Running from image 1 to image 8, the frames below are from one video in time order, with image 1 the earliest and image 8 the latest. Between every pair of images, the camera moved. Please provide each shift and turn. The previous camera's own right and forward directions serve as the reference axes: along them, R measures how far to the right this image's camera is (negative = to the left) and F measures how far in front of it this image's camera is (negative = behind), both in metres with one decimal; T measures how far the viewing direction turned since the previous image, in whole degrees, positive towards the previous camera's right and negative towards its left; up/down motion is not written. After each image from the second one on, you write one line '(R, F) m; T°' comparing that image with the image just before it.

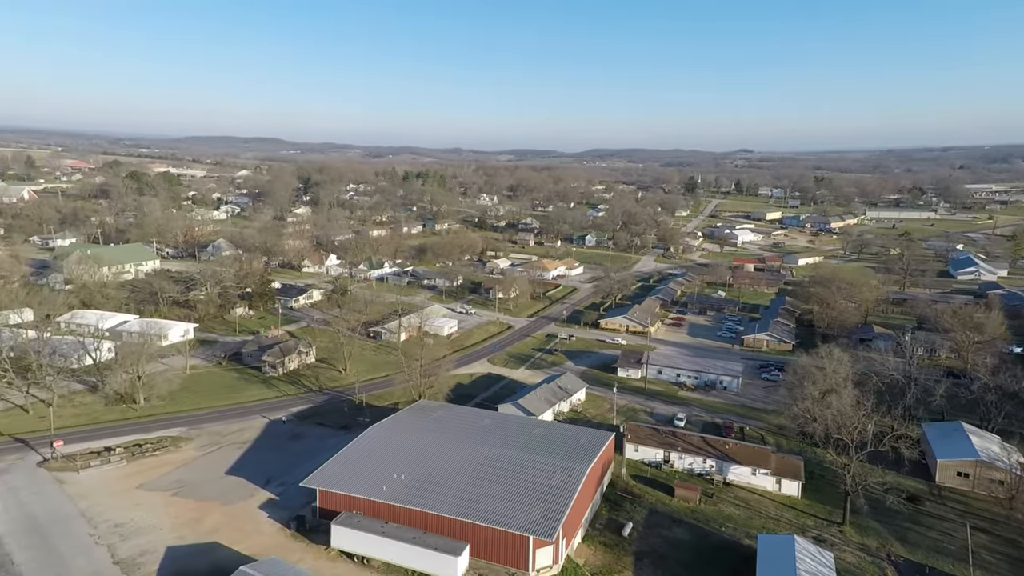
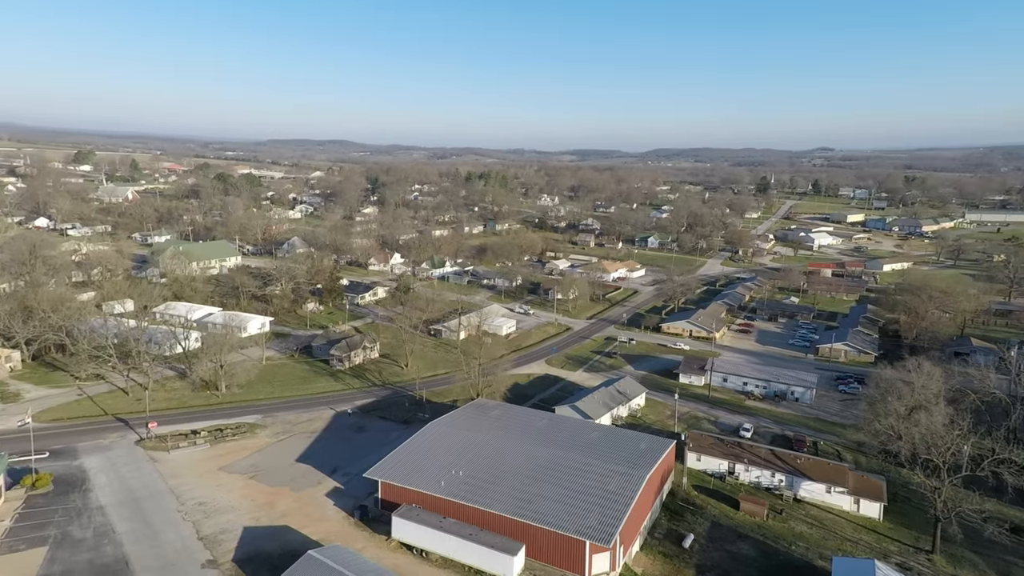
(-1.5, 0.0) m; -5°
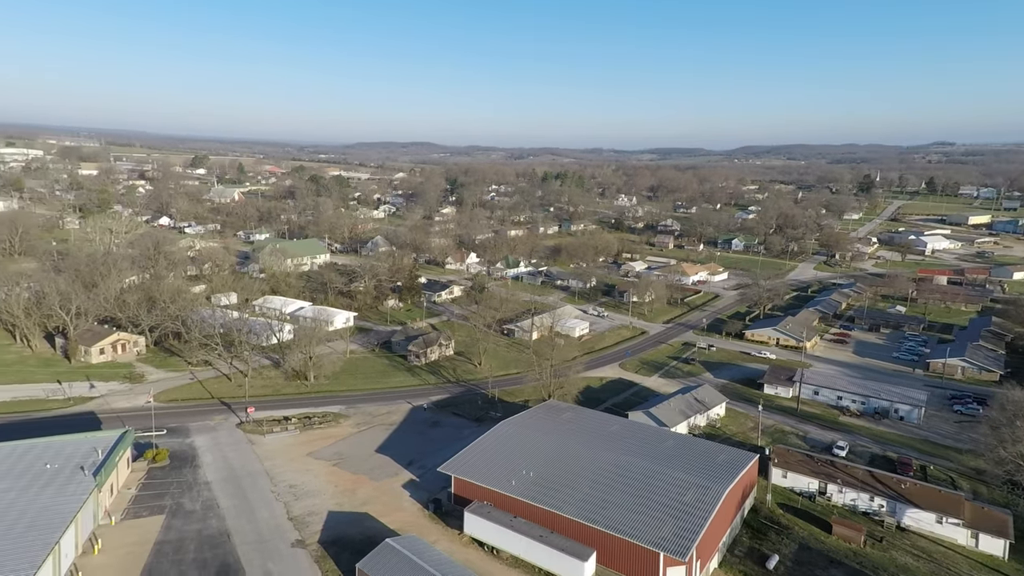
(-1.9, 0.0) m; -6°
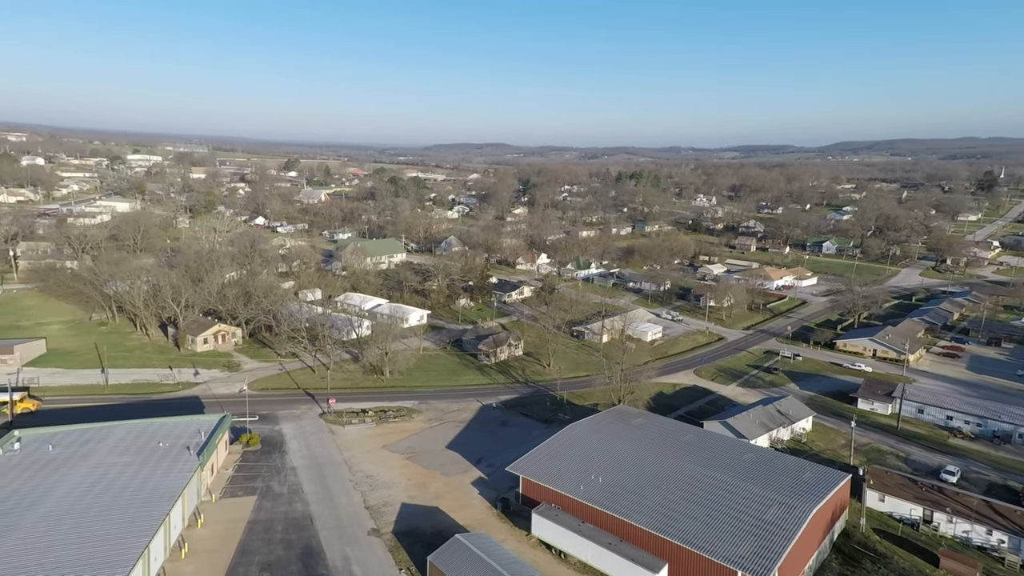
(-1.8, 0.0) m; -6°
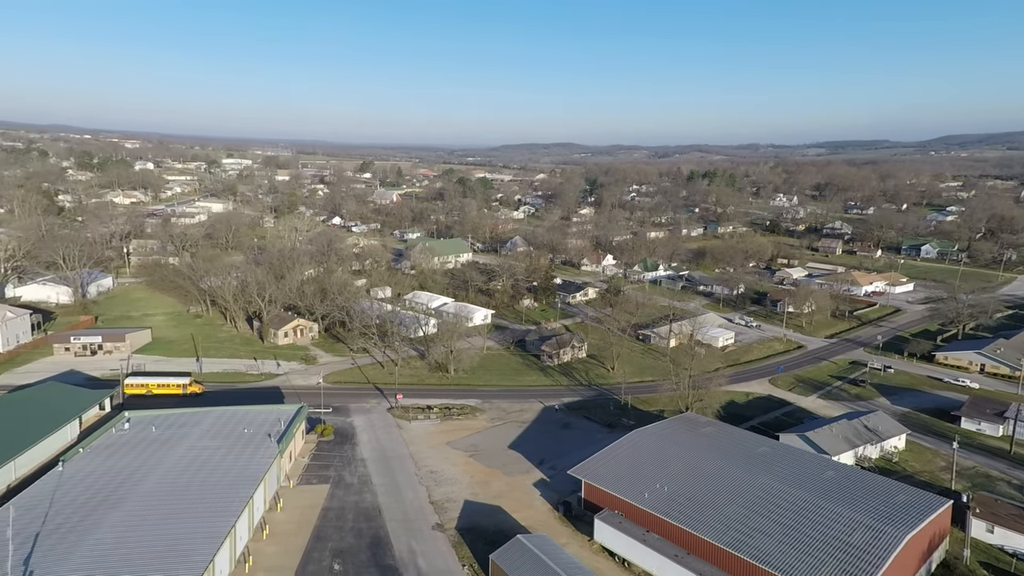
(-1.6, 0.0) m; -5°
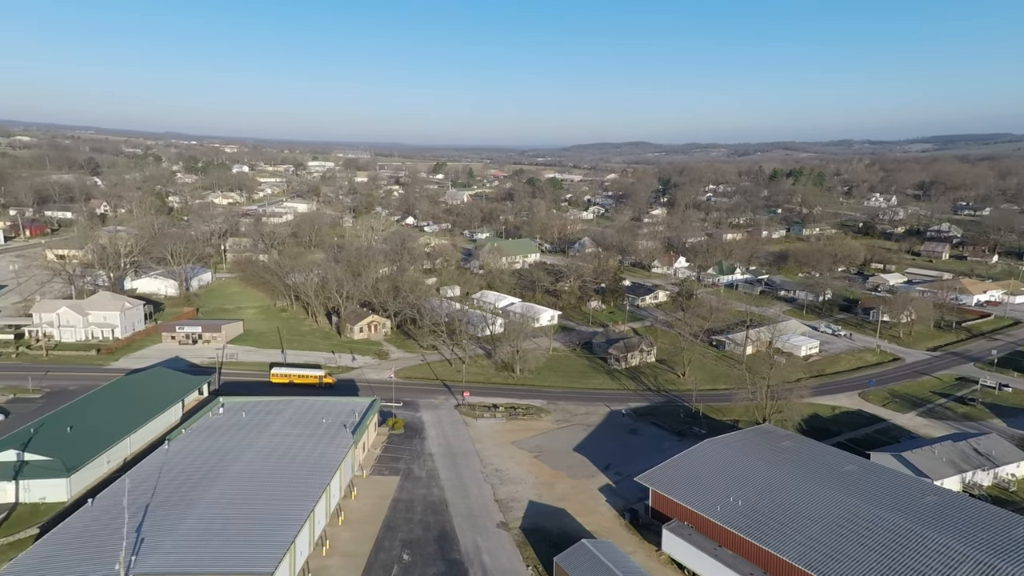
(-1.7, 0.0) m; -6°
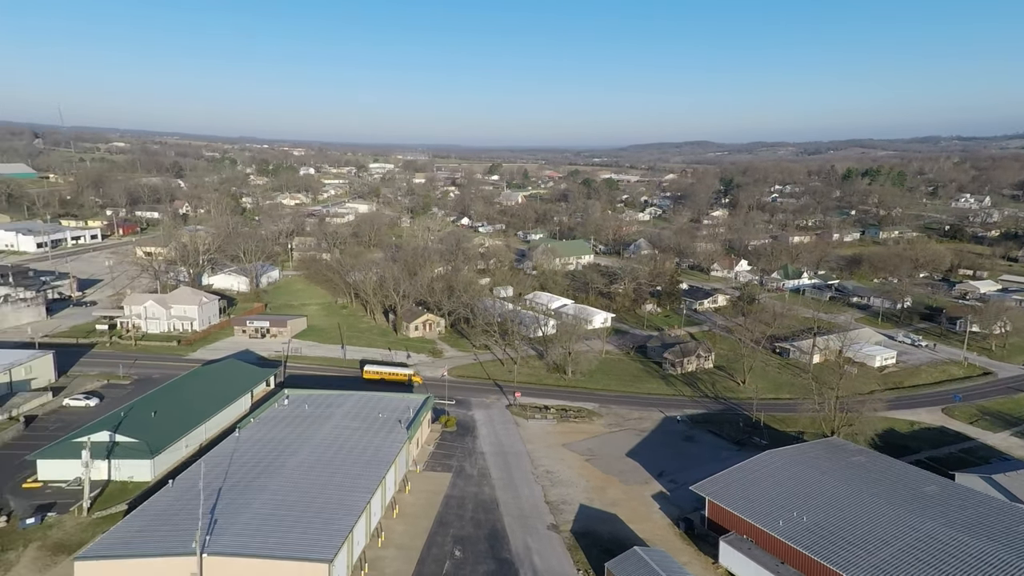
(-1.3, 0.0) m; -4°
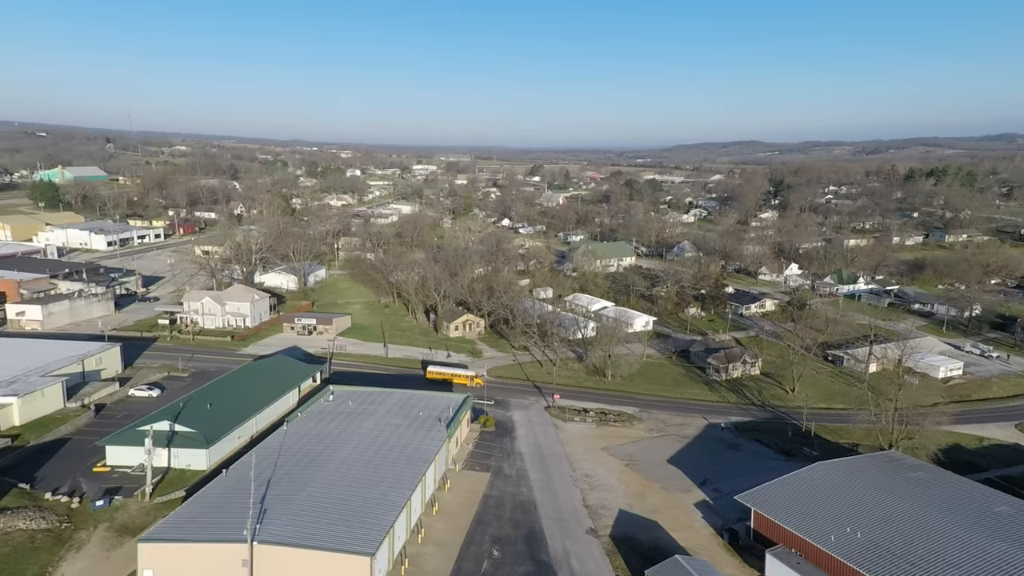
(-1.0, 0.0) m; -3°
